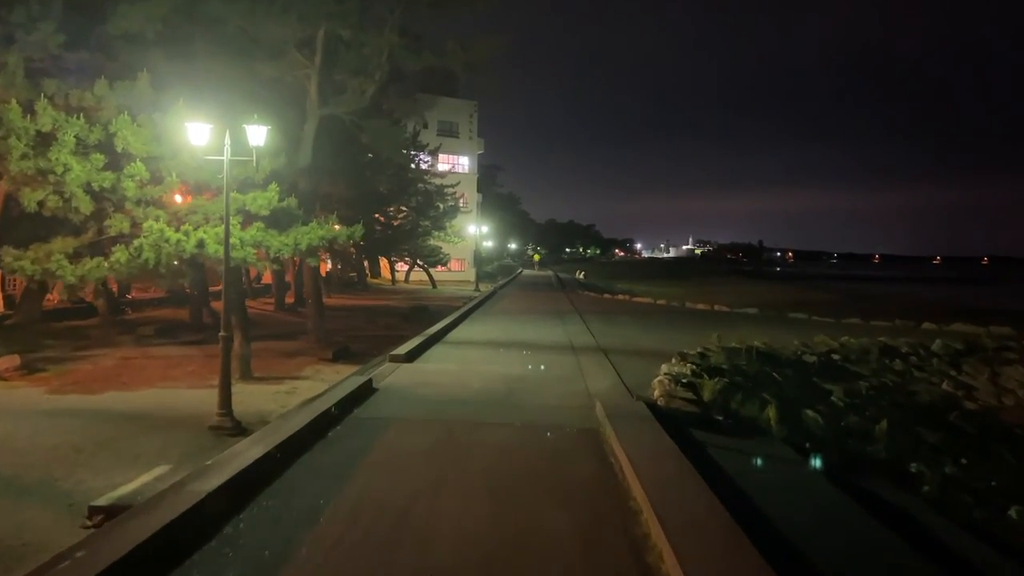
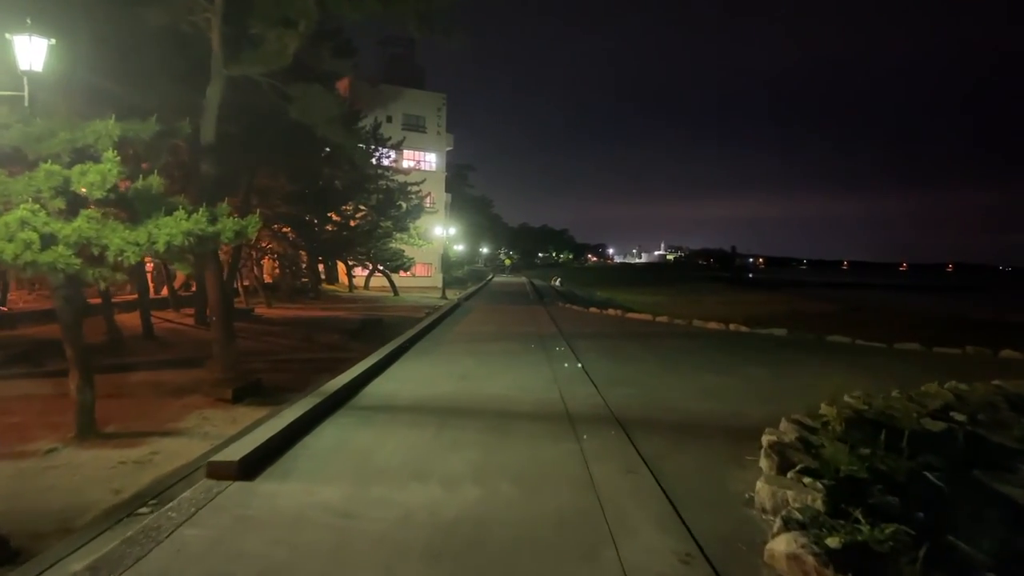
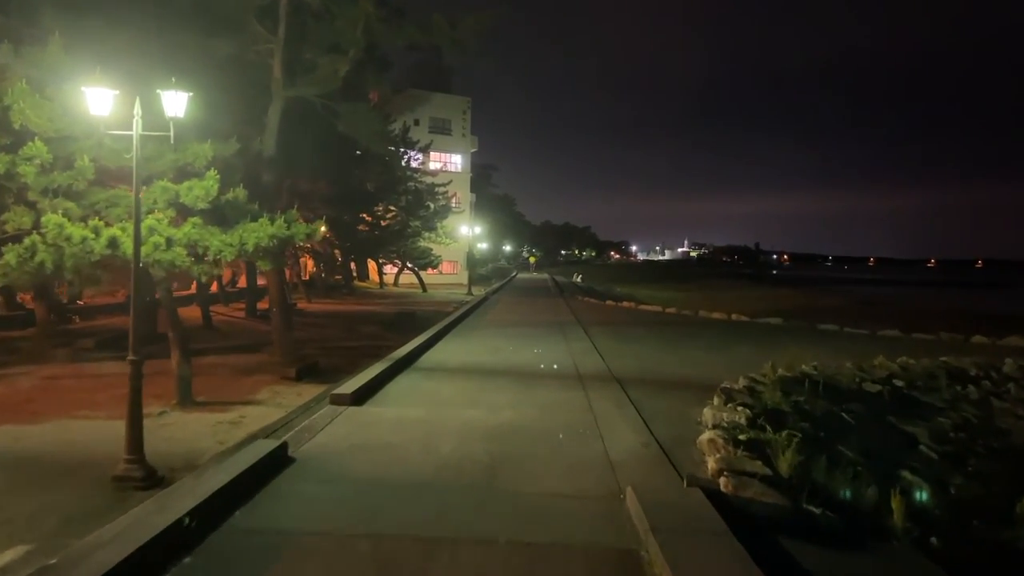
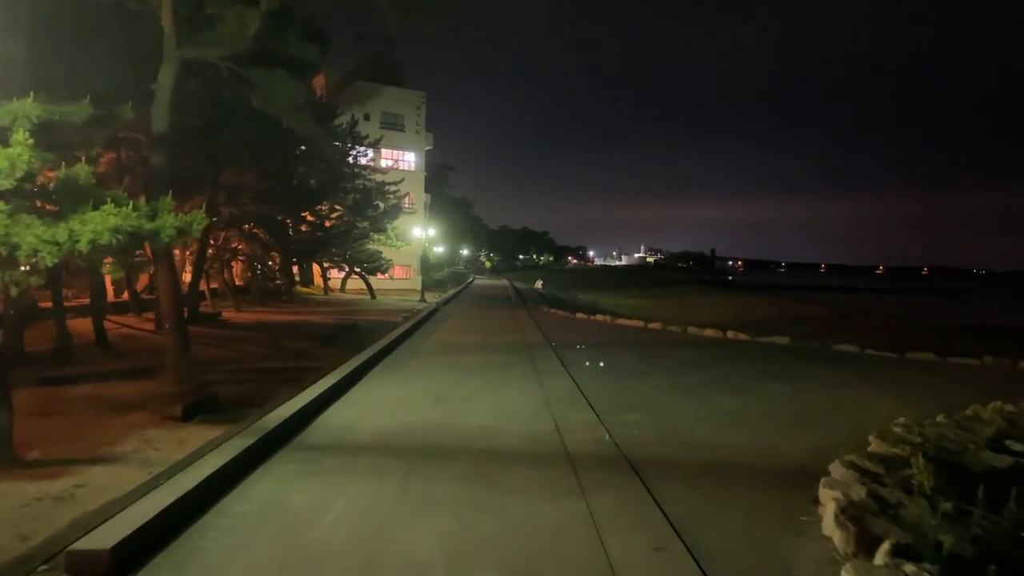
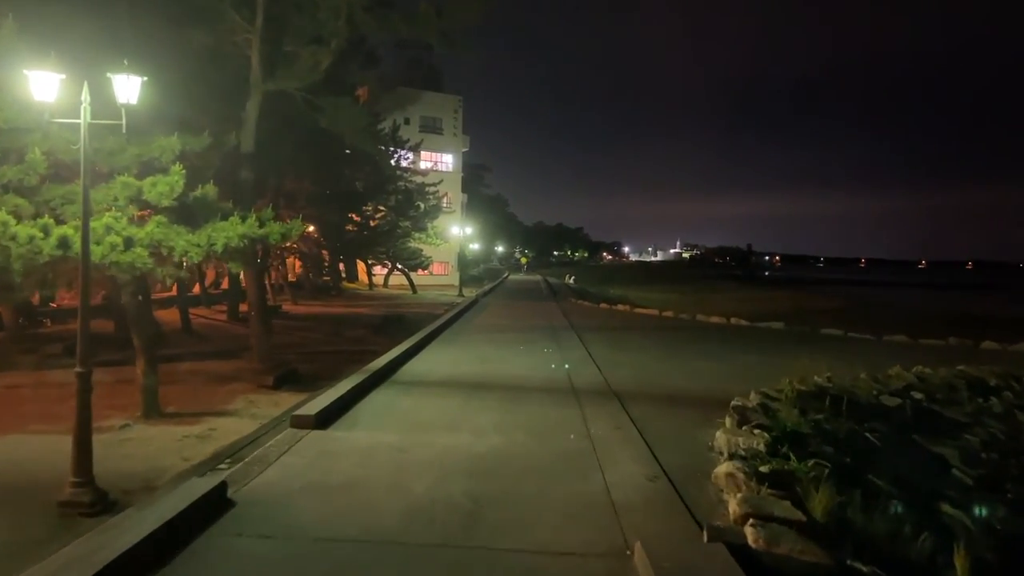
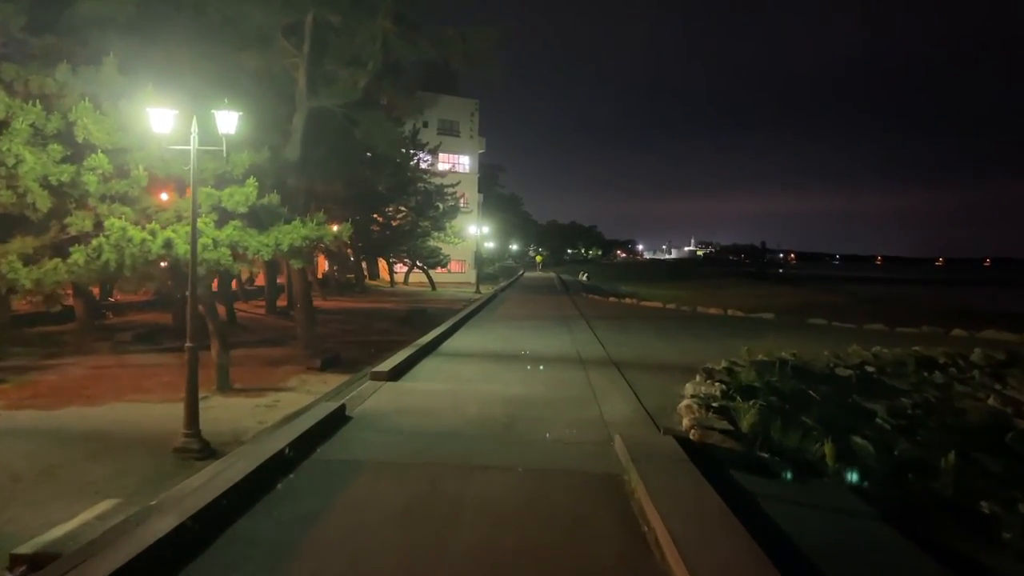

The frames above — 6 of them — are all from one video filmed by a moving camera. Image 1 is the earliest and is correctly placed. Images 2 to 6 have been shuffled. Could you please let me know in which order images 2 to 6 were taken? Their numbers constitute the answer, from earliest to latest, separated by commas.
6, 3, 5, 2, 4
